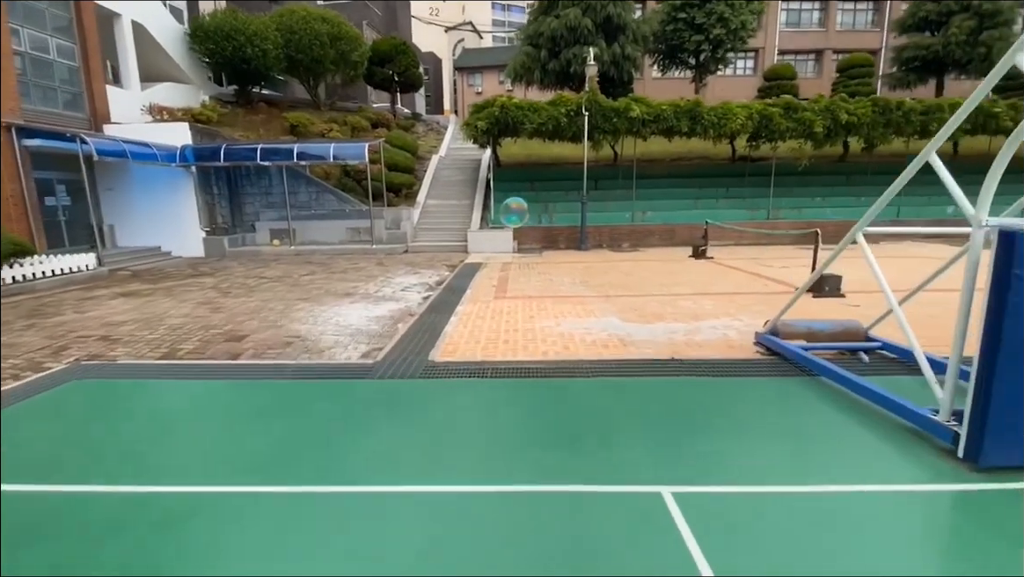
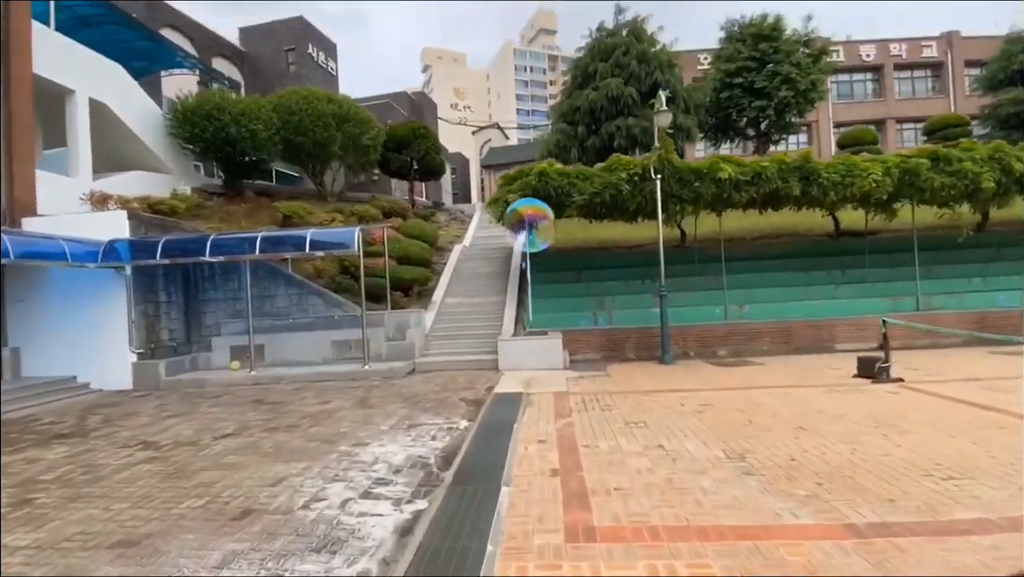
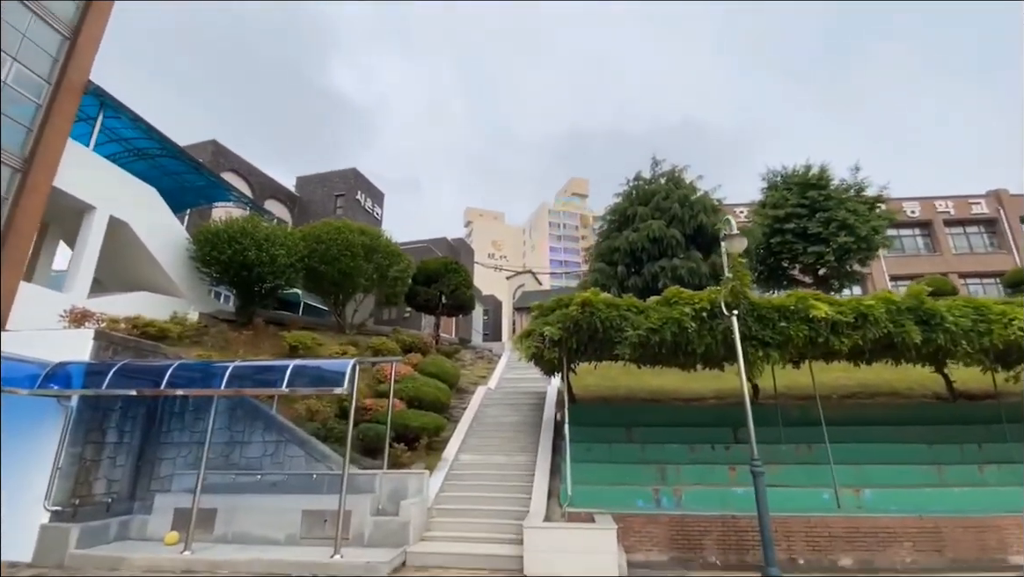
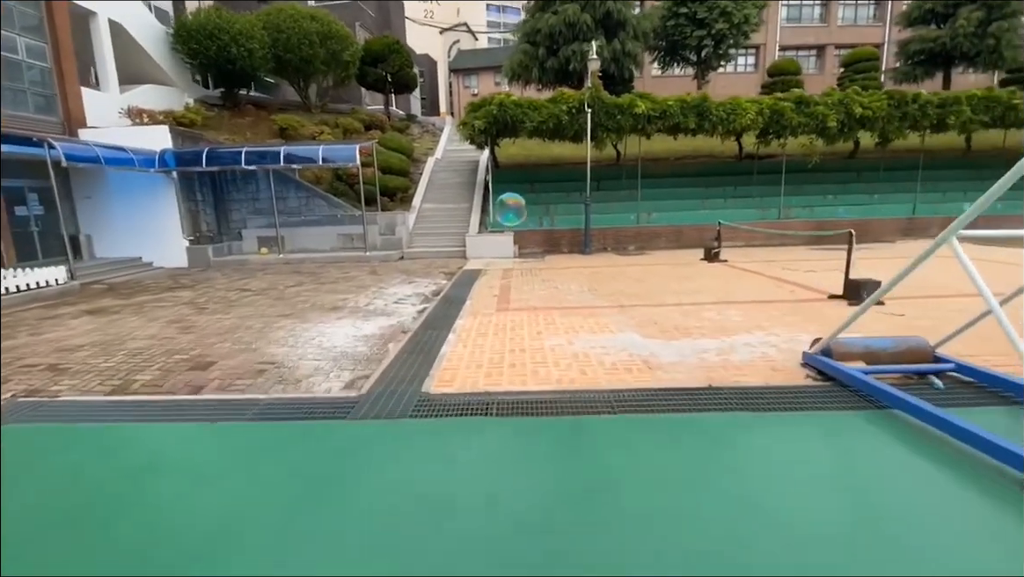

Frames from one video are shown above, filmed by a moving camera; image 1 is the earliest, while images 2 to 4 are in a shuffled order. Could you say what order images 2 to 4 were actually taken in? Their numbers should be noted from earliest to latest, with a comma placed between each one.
4, 2, 3
